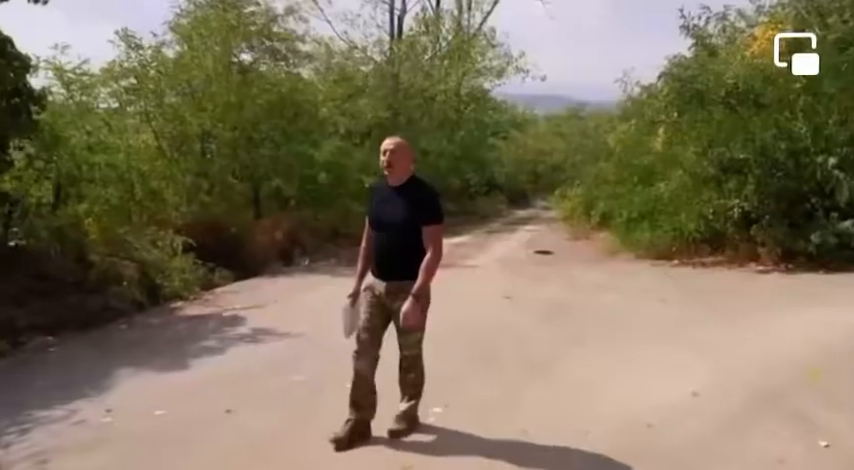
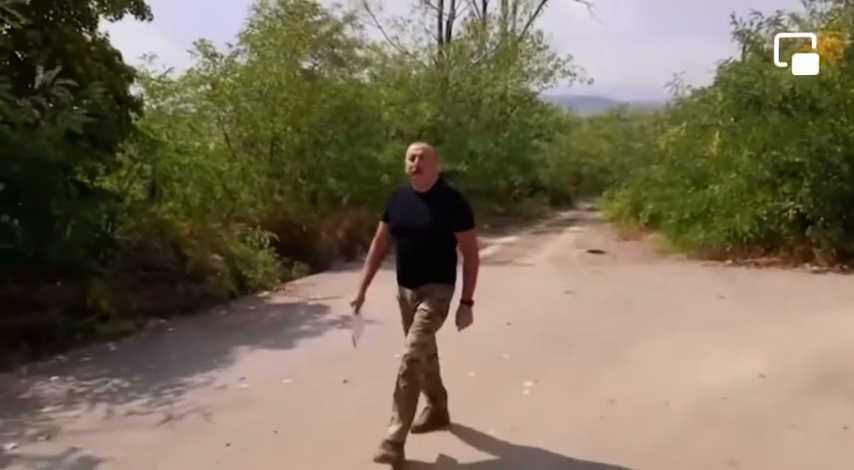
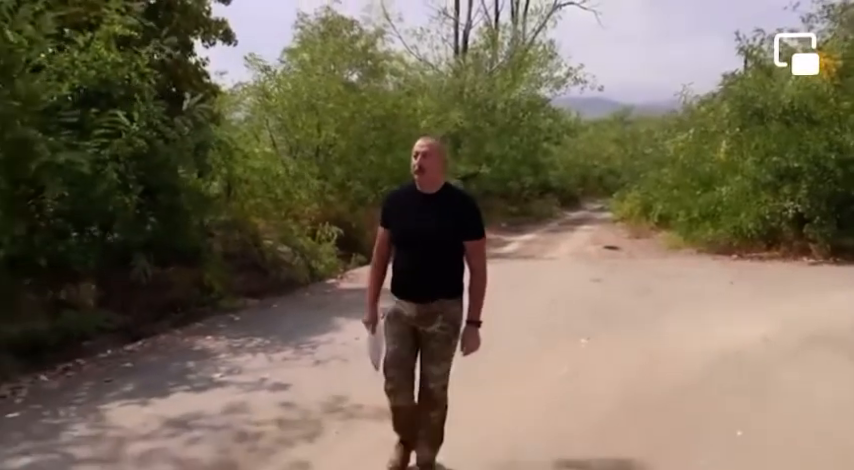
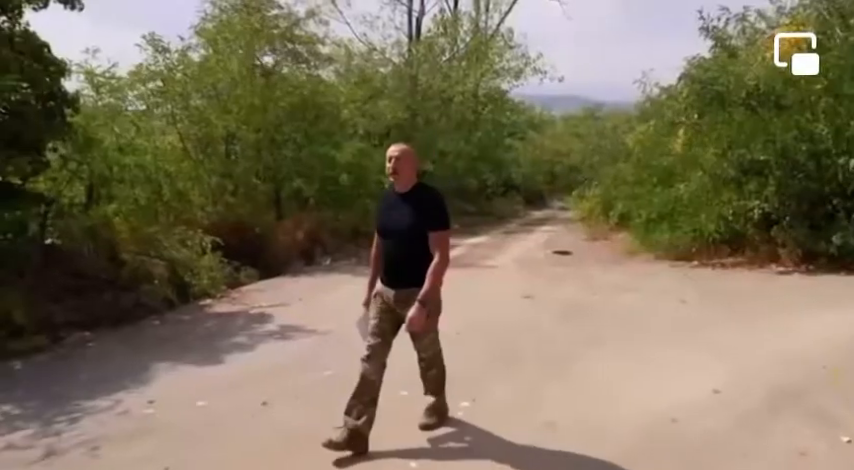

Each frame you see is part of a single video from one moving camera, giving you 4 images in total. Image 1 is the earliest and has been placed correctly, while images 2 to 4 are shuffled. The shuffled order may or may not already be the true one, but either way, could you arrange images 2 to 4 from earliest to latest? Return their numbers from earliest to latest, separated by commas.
4, 2, 3
